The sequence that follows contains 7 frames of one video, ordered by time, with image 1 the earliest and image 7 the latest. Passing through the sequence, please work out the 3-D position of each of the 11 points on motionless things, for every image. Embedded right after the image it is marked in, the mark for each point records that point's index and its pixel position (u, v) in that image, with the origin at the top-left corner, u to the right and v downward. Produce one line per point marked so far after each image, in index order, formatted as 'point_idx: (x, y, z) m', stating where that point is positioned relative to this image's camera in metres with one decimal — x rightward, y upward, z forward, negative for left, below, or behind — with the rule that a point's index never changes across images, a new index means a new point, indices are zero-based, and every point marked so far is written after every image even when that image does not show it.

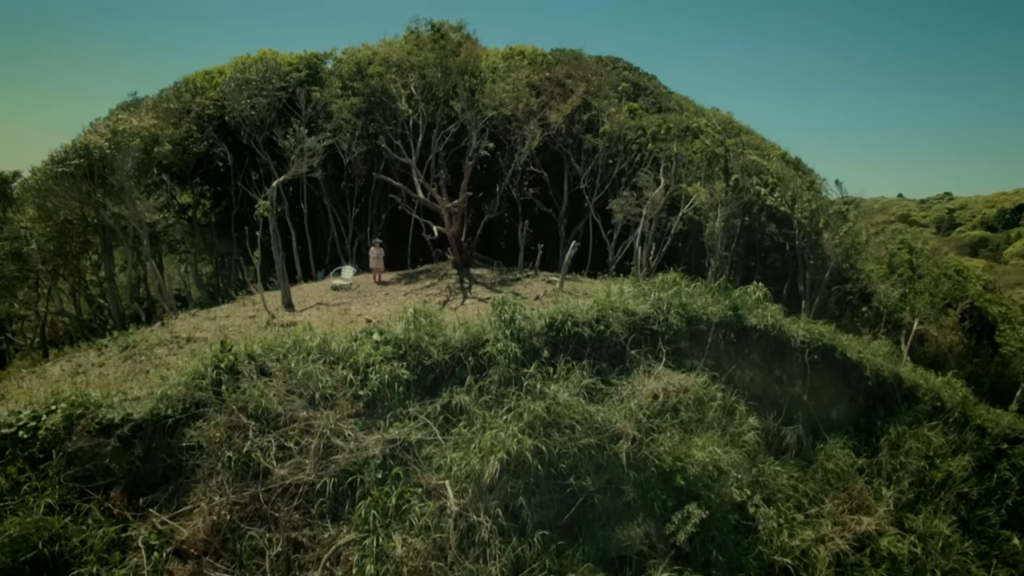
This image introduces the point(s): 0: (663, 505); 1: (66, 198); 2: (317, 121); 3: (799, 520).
0: (+3.3, -4.7, +8.6) m
1: (-13.5, +2.7, +12.3) m
2: (-7.1, +6.1, +14.4) m
3: (+7.2, -5.7, +9.8) m
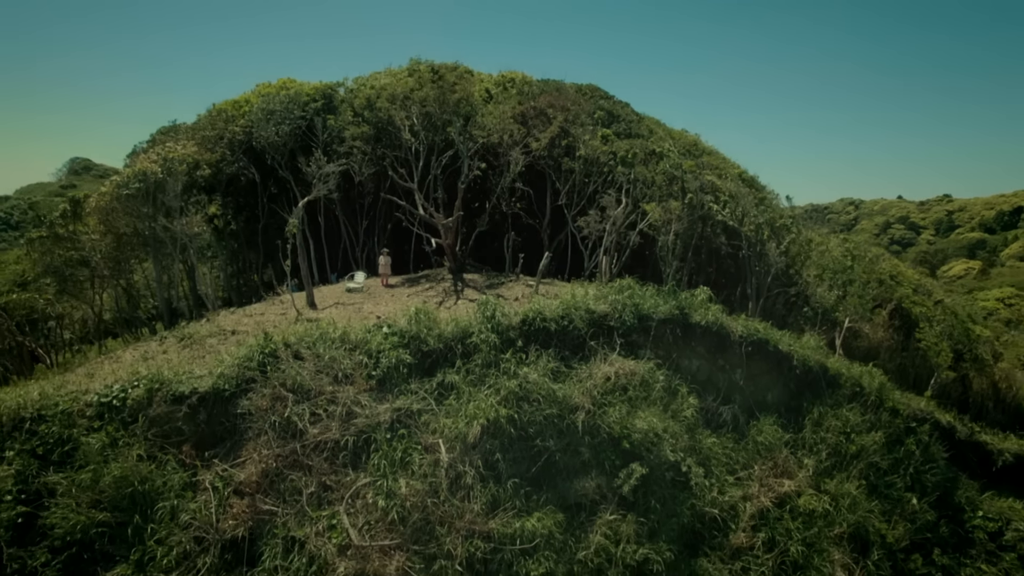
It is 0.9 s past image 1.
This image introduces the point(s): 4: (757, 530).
0: (+2.8, -4.8, +10.8) m
1: (-14.0, +2.6, +14.7) m
2: (-7.6, +6.0, +16.7) m
3: (+6.6, -5.8, +12.0) m
4: (+7.5, -7.2, +11.9) m
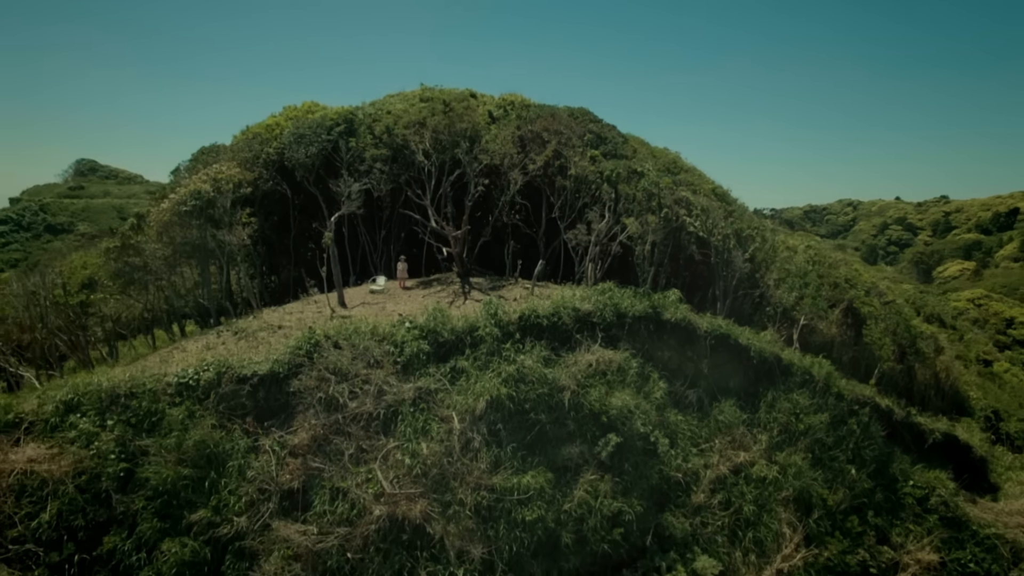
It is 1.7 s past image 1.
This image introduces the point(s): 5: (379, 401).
0: (+2.7, -4.9, +13.2) m
1: (-14.0, +2.5, +17.1) m
2: (-7.6, +5.9, +19.1) m
3: (+6.6, -5.9, +14.4) m
4: (+7.4, -7.3, +14.3) m
5: (-4.2, -3.6, +12.5) m
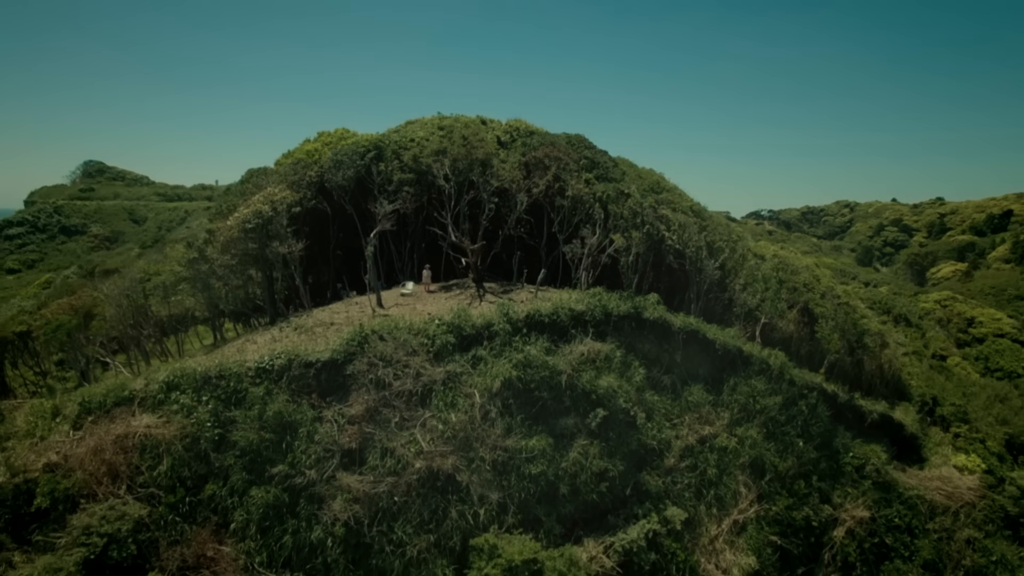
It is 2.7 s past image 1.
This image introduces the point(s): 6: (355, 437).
0: (+3.1, -5.1, +16.6) m
1: (-13.7, +2.4, +20.4) m
2: (-7.2, +5.7, +22.4) m
3: (+6.9, -6.1, +17.8) m
4: (+7.8, -7.5, +17.6) m
5: (-3.8, -3.8, +15.8) m
6: (-6.0, -5.7, +15.3) m
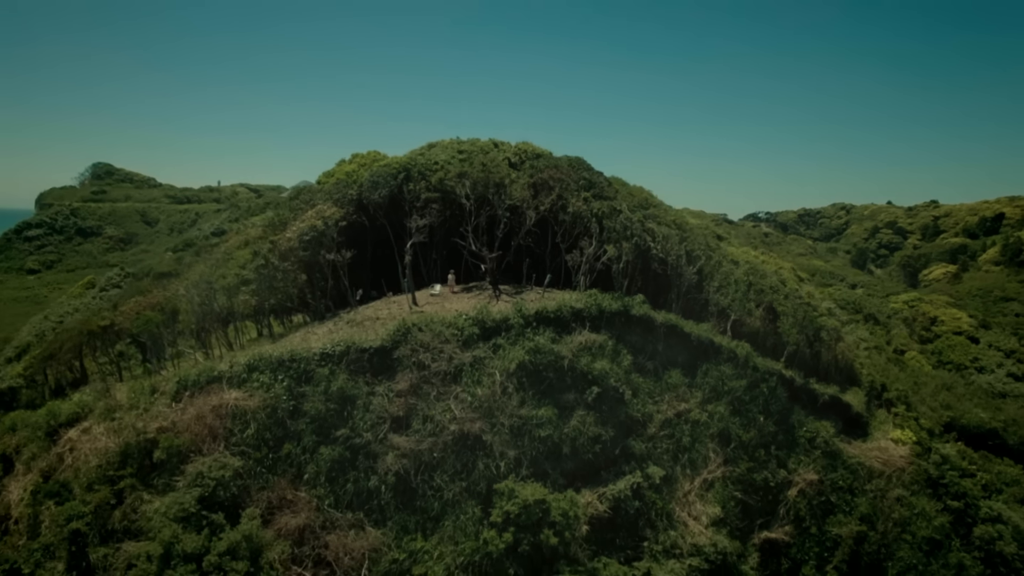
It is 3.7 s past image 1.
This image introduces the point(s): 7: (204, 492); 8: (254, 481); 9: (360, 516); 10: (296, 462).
0: (+3.7, -5.2, +20.7) m
1: (-13.0, +2.3, +24.5) m
2: (-6.6, +5.7, +26.5) m
3: (+7.6, -6.2, +21.8) m
4: (+8.4, -7.6, +21.7) m
5: (-3.2, -3.8, +19.9) m
6: (-5.4, -5.8, +19.3) m
7: (-13.6, -9.0, +17.4) m
8: (-12.0, -8.9, +18.4) m
9: (-7.0, -10.5, +18.4) m
10: (-10.4, -8.3, +18.9) m
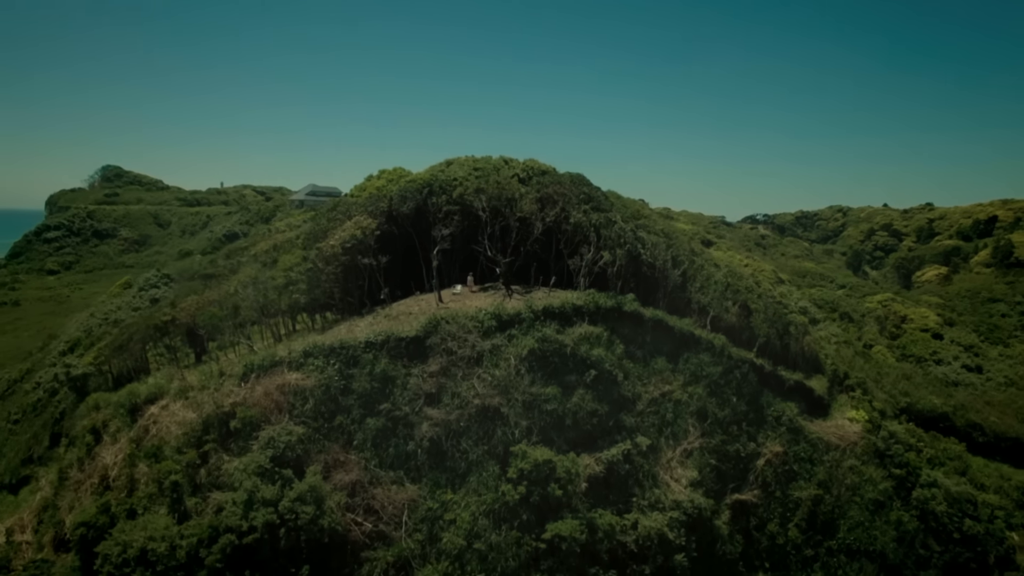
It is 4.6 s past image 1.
0: (+4.4, -5.2, +24.8) m
1: (-12.3, +2.3, +28.6) m
2: (-5.8, +5.7, +30.6) m
3: (+8.3, -6.2, +26.0) m
4: (+9.1, -7.6, +25.8) m
5: (-2.4, -3.8, +24.0) m
6: (-4.7, -5.8, +23.4) m
7: (-12.9, -9.0, +21.6) m
8: (-11.3, -8.9, +22.5) m
9: (-6.3, -10.5, +22.5) m
10: (-9.6, -8.3, +23.1) m
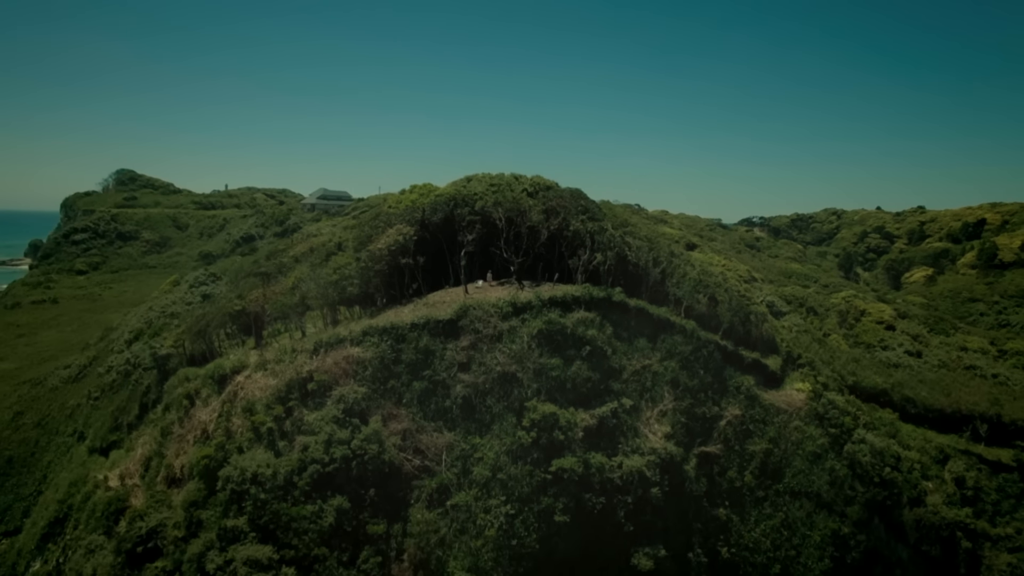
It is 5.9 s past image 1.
0: (+5.4, -4.7, +31.6) m
1: (-11.3, +2.8, +35.4) m
2: (-4.8, +6.1, +37.4) m
3: (+9.3, -5.8, +32.7) m
4: (+10.1, -7.2, +32.6) m
5: (-1.5, -3.3, +30.8) m
6: (-3.7, -5.3, +30.2) m
7: (-11.9, -8.4, +28.3) m
8: (-10.3, -8.4, +29.2) m
9: (-5.3, -10.0, +29.2) m
10: (-8.7, -7.8, +29.8) m
